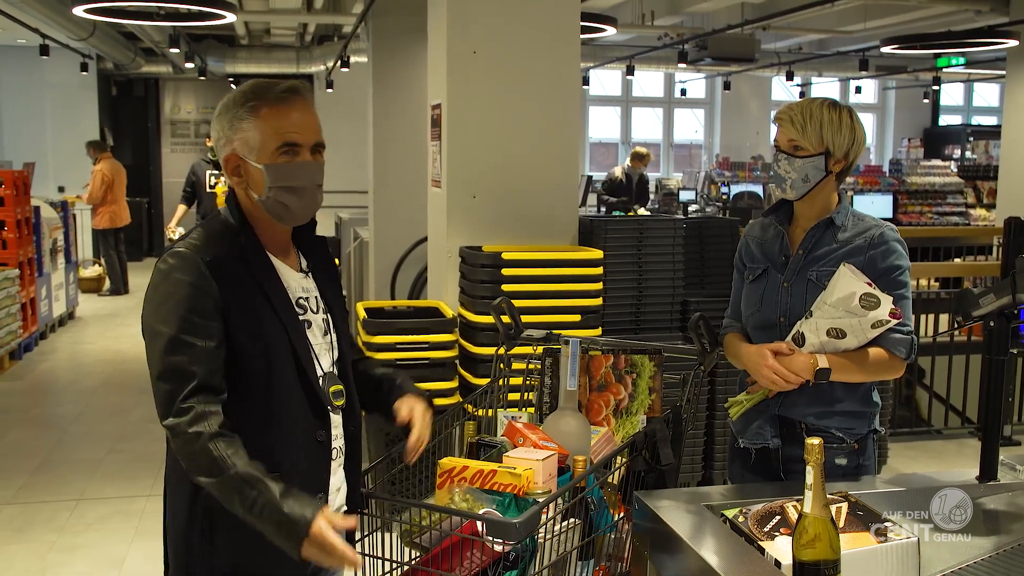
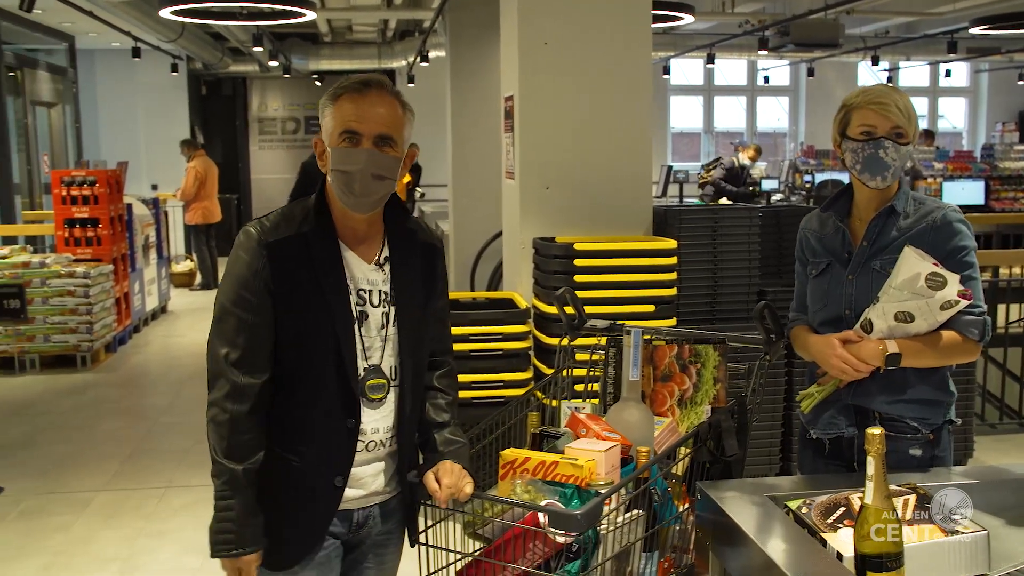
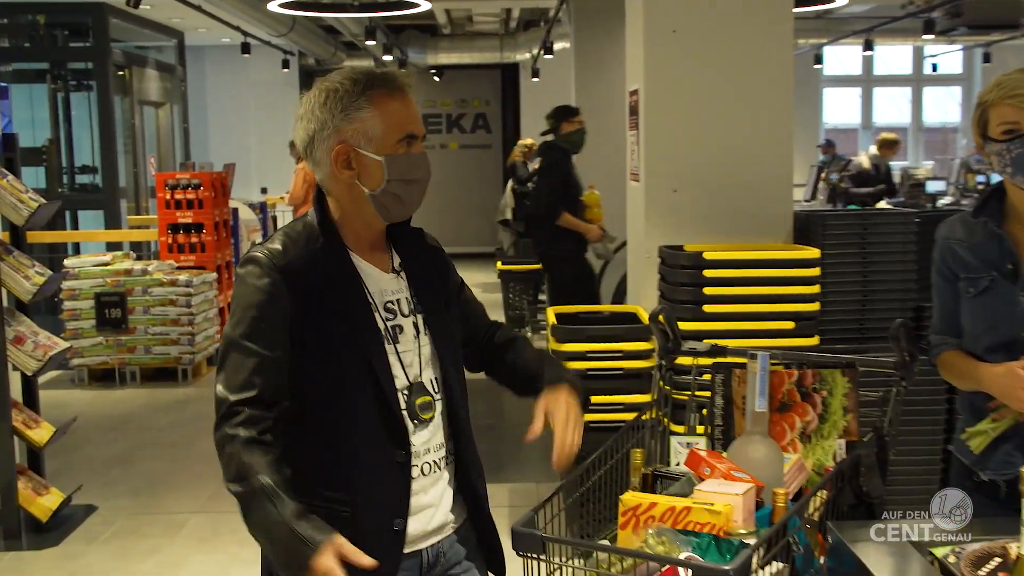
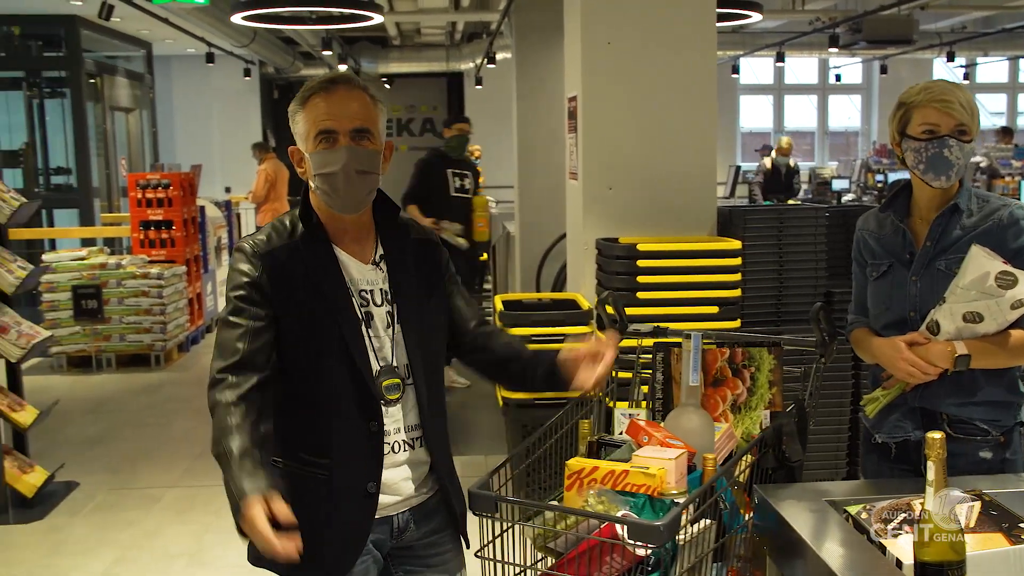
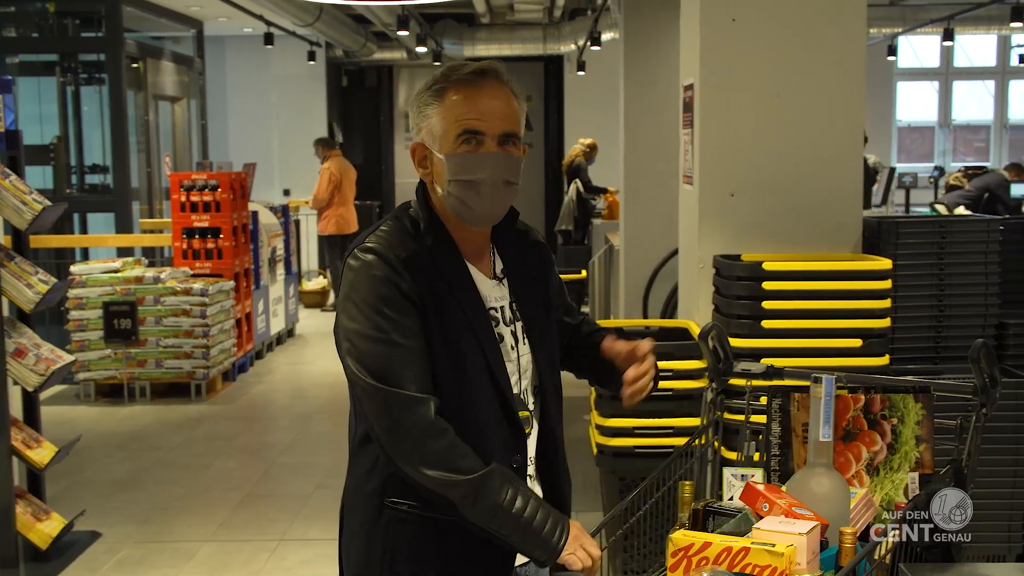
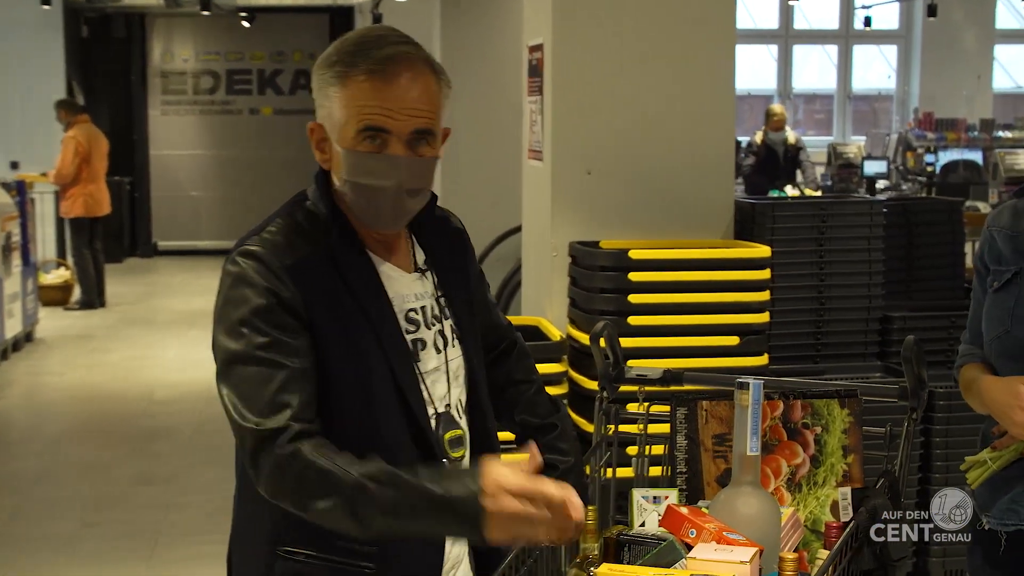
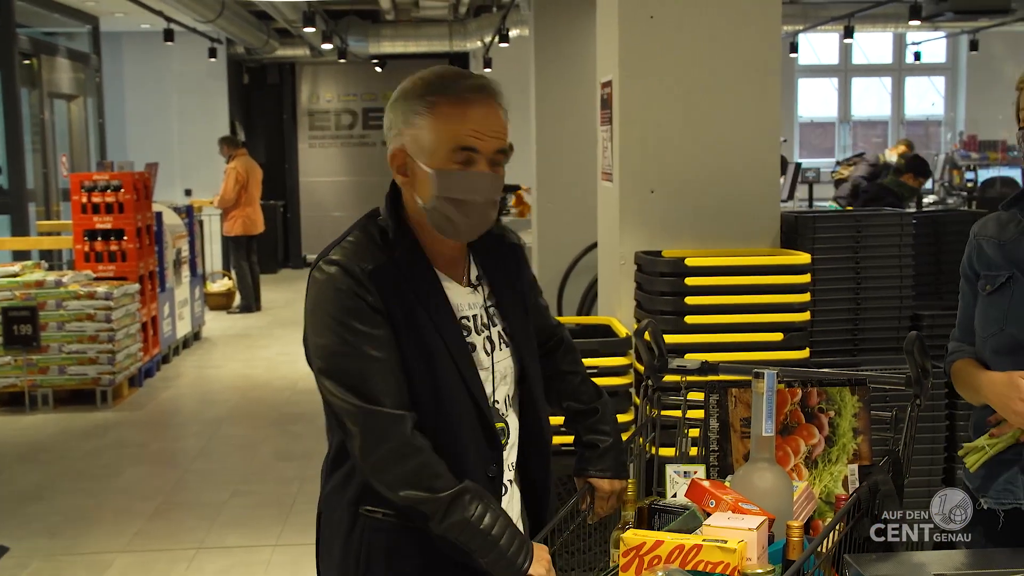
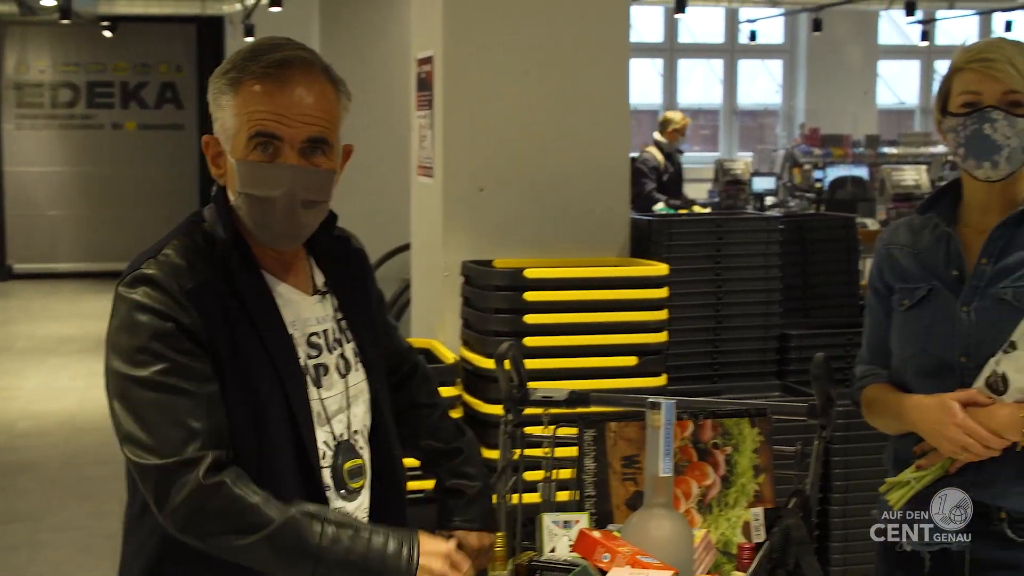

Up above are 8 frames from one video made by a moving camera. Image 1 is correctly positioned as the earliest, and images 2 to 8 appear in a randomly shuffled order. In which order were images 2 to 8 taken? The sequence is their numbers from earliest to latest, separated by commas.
2, 4, 3, 5, 7, 6, 8
